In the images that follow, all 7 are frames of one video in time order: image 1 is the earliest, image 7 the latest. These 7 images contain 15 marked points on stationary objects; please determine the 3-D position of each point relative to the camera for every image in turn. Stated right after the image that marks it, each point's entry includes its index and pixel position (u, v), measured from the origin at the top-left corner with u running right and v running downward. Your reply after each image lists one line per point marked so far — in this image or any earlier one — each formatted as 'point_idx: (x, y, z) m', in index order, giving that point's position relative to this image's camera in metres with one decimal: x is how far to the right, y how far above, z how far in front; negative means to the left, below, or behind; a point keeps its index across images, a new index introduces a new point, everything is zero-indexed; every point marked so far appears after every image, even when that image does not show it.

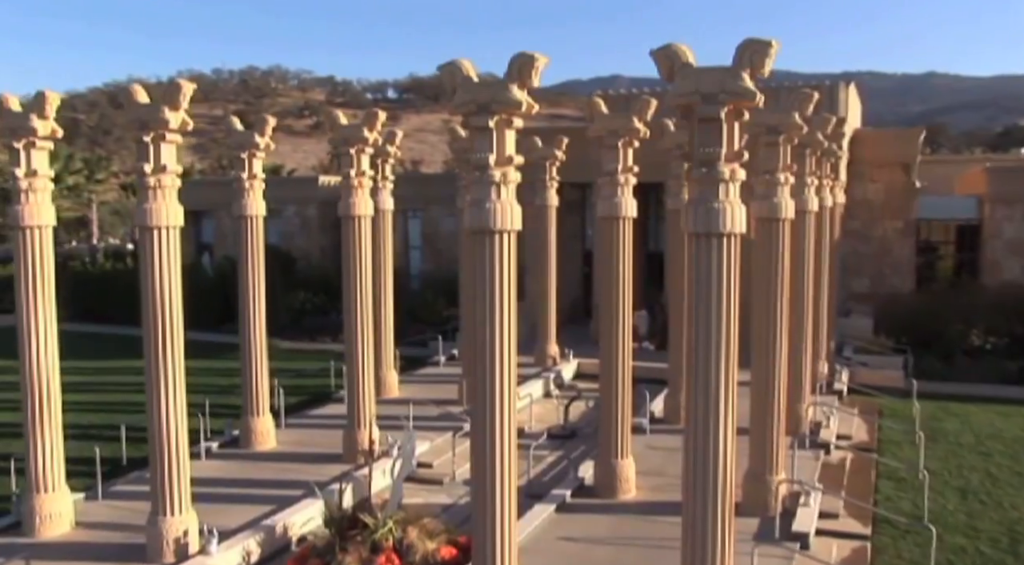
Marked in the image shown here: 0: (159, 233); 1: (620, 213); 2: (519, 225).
0: (-3.8, +0.3, +12.7) m
1: (+1.3, +0.8, +14.4) m
2: (0.0, +0.5, +10.6) m
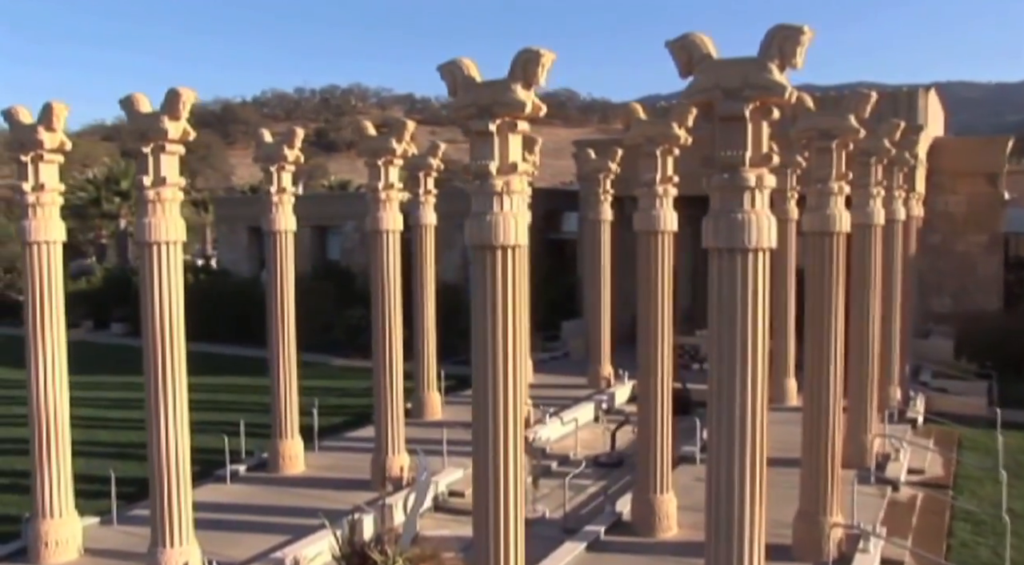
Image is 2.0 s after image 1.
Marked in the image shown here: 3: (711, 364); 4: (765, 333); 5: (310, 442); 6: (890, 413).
0: (-3.5, +0.1, +11.9) m
1: (+1.6, +0.6, +13.2) m
2: (+0.1, +0.3, +9.5) m
3: (+1.5, -0.6, +9.4) m
4: (+1.9, -0.3, +9.3) m
5: (-3.3, -2.6, +19.3) m
6: (+5.8, -2.0, +18.3) m
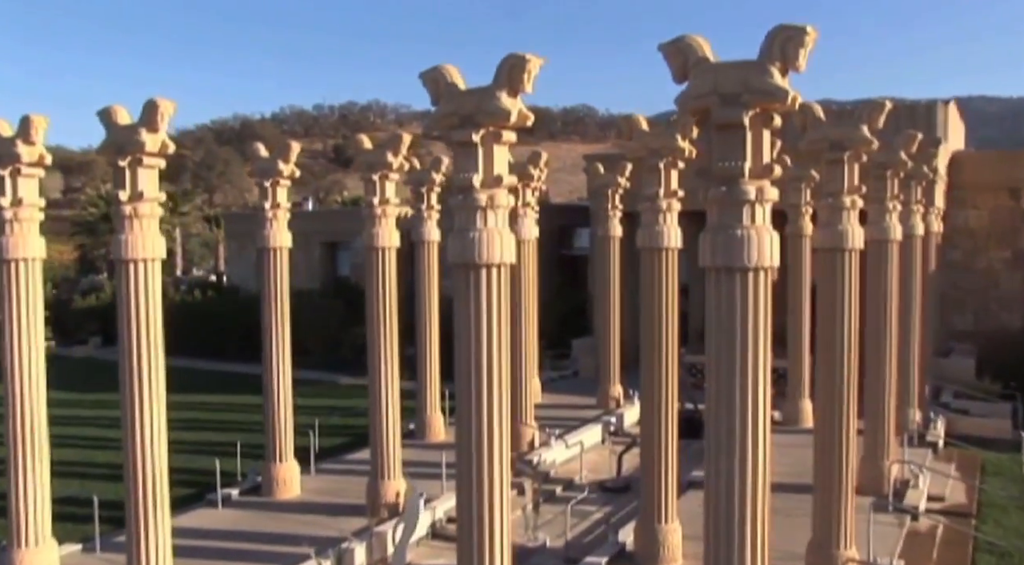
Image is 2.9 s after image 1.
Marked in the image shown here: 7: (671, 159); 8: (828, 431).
0: (-3.6, 0.0, +11.4) m
1: (+1.6, +0.4, +12.6) m
2: (0.0, +0.2, +8.9) m
3: (+1.4, -0.7, +8.7) m
4: (+1.8, -0.5, +8.7) m
5: (-3.2, -2.8, +18.7) m
6: (+5.9, -2.3, +17.6) m
7: (+1.6, +1.3, +12.3) m
8: (+3.1, -1.4, +11.5) m
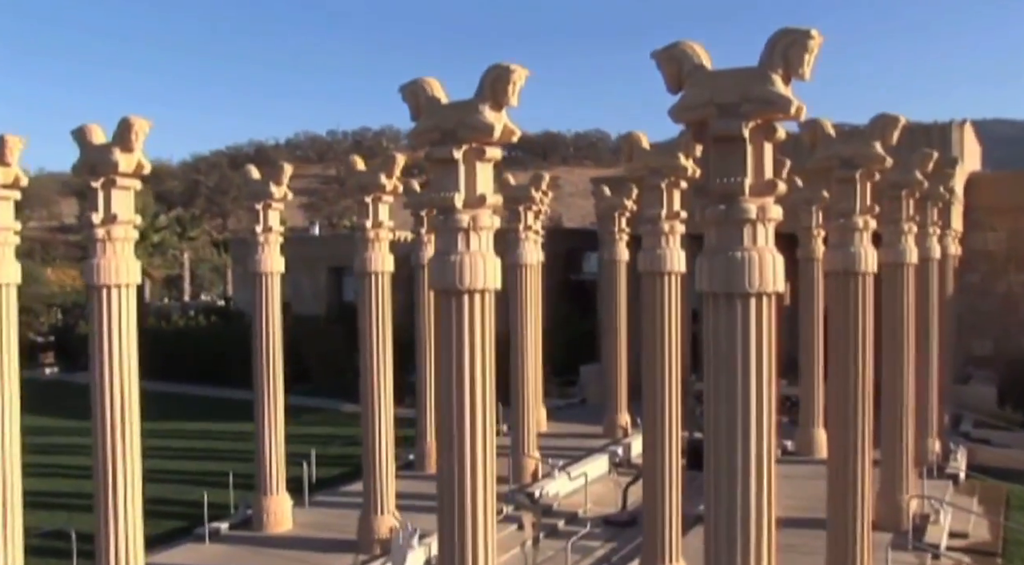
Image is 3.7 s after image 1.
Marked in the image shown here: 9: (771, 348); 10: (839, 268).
0: (-3.7, -0.3, +10.8) m
1: (+1.5, +0.2, +12.0) m
2: (-0.1, 0.0, +8.3) m
3: (+1.3, -0.9, +8.1) m
4: (+1.8, -0.7, +8.0) m
5: (-3.2, -3.2, +18.1) m
6: (+5.9, -2.6, +16.8) m
7: (+1.6, +1.0, +11.7) m
8: (+3.0, -1.7, +10.8) m
9: (+1.7, -0.4, +8.0) m
10: (+3.0, +0.1, +11.0) m
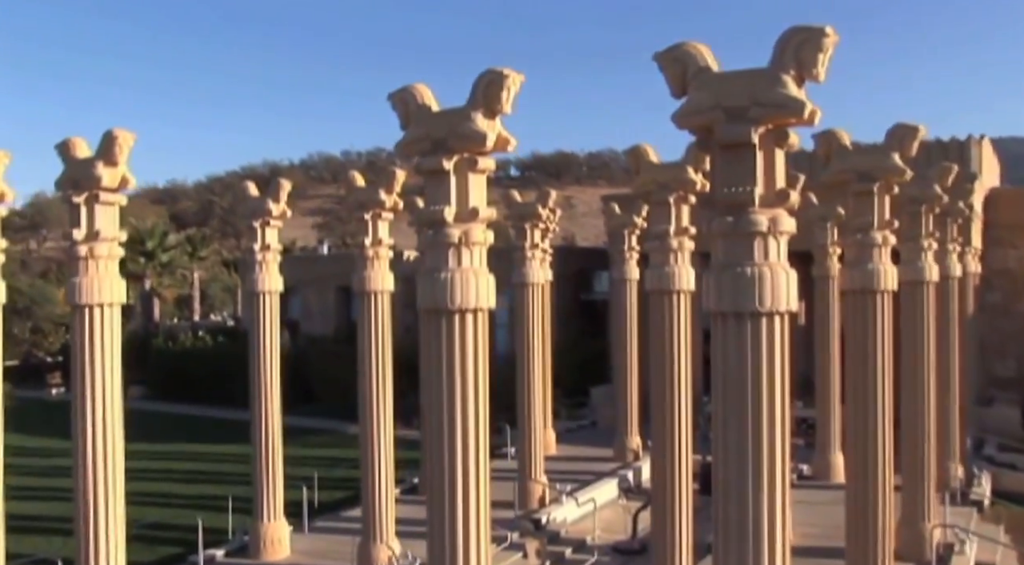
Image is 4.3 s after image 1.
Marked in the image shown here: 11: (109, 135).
0: (-3.7, -0.5, +10.4) m
1: (+1.5, 0.0, +11.5) m
2: (-0.1, -0.1, +7.8) m
3: (+1.3, -1.0, +7.6) m
4: (+1.7, -0.8, +7.5) m
5: (-3.1, -3.5, +17.5) m
6: (+6.0, -2.9, +16.2) m
7: (+1.6, +0.8, +11.2) m
8: (+3.0, -1.8, +10.3) m
9: (+1.7, -0.6, +7.5) m
10: (+3.0, 0.0, +10.4) m
11: (-3.5, +1.3, +10.3) m
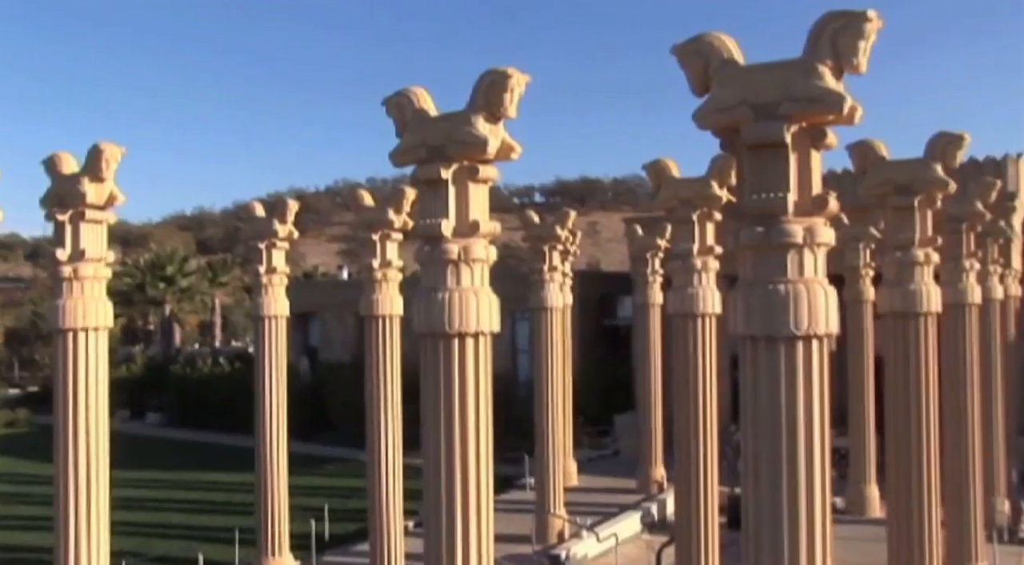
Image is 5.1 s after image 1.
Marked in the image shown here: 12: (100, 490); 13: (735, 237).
0: (-3.6, -0.6, +9.7) m
1: (+1.7, -0.2, +10.7) m
2: (-0.1, -0.2, +7.1) m
3: (+1.3, -1.2, +6.8) m
4: (+1.8, -0.9, +6.7) m
5: (-2.9, -3.9, +16.8) m
6: (+6.2, -3.2, +15.3) m
7: (+1.7, +0.6, +10.5) m
8: (+3.1, -2.0, +9.5) m
9: (+1.7, -0.7, +6.7) m
10: (+3.1, -0.2, +9.7) m
11: (-3.4, +1.1, +9.7) m
12: (-3.4, -1.7, +9.8) m
13: (+1.3, +0.3, +6.9) m
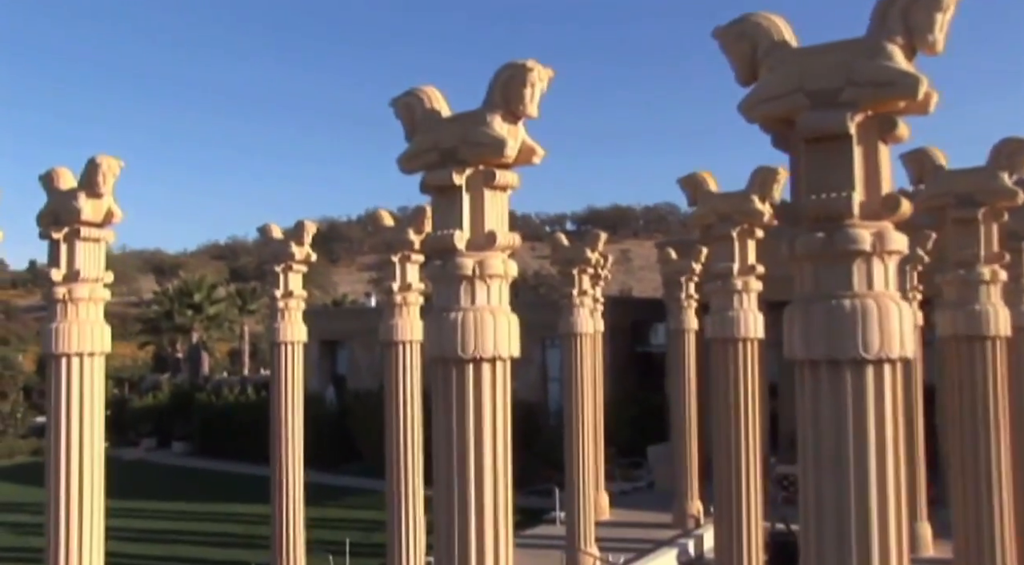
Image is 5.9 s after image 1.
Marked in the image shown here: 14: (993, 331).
0: (-3.4, -0.8, +9.1) m
1: (+1.9, -0.4, +9.9) m
2: (0.0, -0.4, +6.4) m
3: (+1.4, -1.2, +6.0) m
4: (+1.9, -1.0, +5.9) m
5: (-2.5, -4.2, +16.1) m
6: (+6.5, -3.5, +14.3) m
7: (+1.9, +0.5, +9.7) m
8: (+3.3, -2.2, +8.6) m
9: (+1.9, -0.8, +6.0) m
10: (+3.3, -0.4, +8.9) m
11: (-3.2, +0.9, +9.1) m
12: (-3.2, -1.9, +9.1) m
13: (+1.4, +0.2, +6.1) m
14: (+3.5, -0.4, +8.7) m
